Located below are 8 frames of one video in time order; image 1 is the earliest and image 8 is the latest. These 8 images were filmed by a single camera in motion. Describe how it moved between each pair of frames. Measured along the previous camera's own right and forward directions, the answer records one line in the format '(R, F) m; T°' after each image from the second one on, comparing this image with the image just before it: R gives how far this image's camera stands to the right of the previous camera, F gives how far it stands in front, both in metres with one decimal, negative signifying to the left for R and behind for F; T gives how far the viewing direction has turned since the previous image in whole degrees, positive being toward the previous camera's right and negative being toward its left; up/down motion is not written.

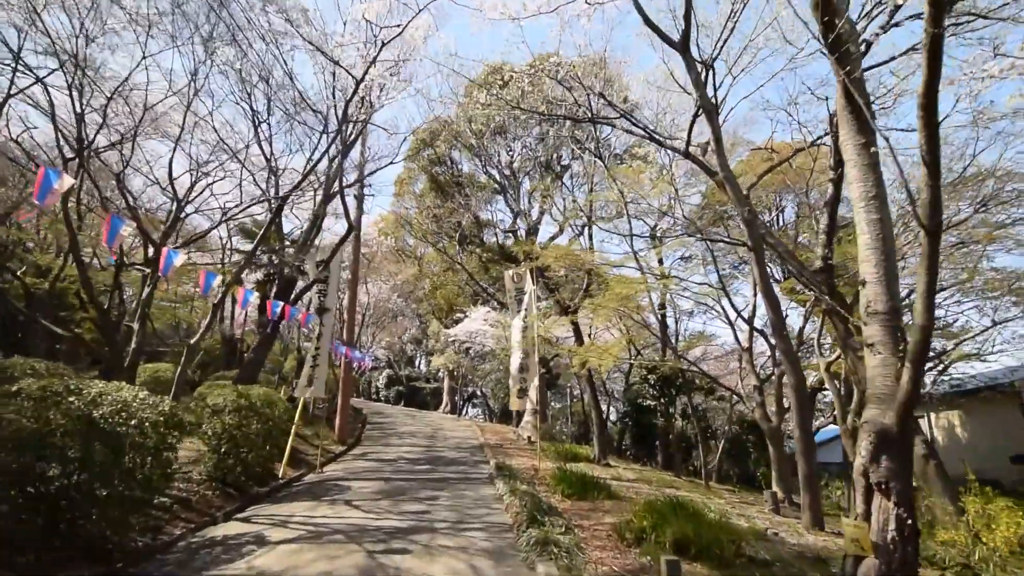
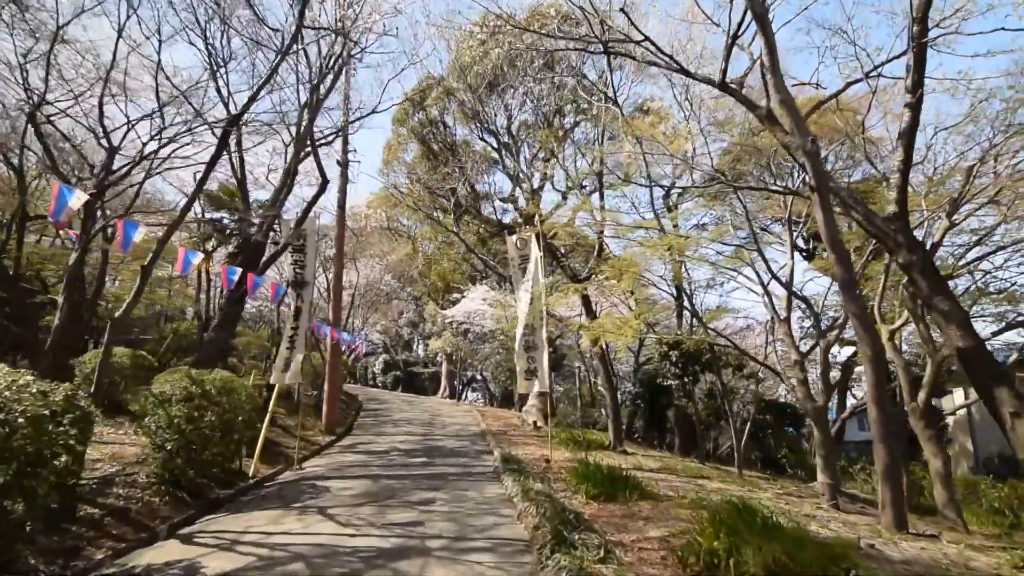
(-0.1, +1.6) m; 0°
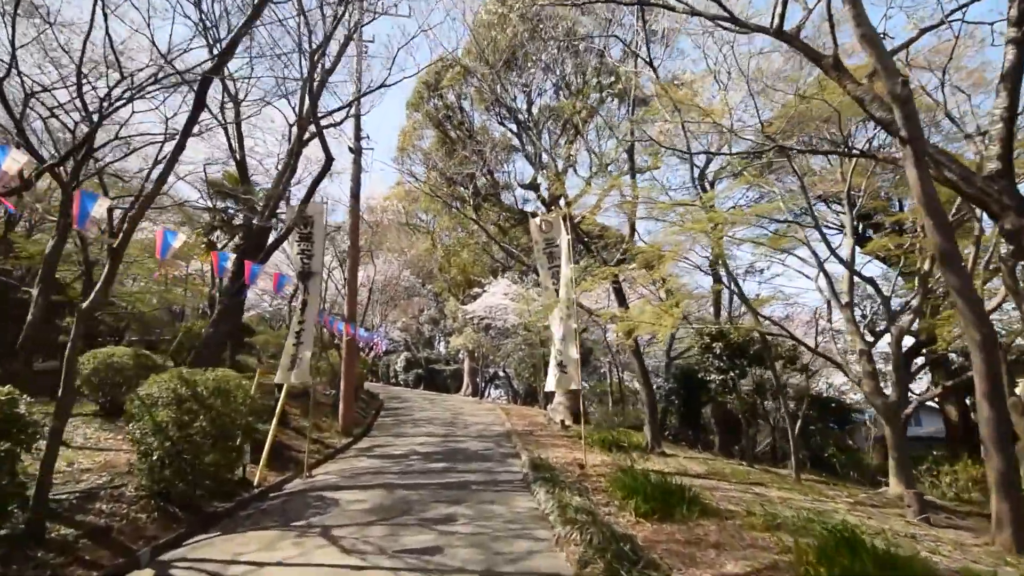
(-0.1, +1.0) m; -2°
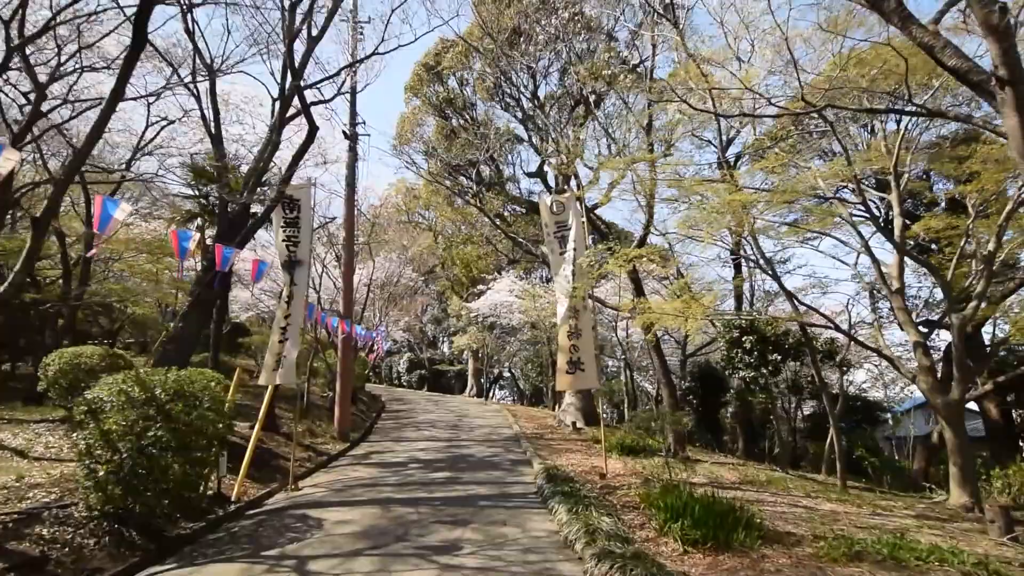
(-0.1, +1.0) m; 0°
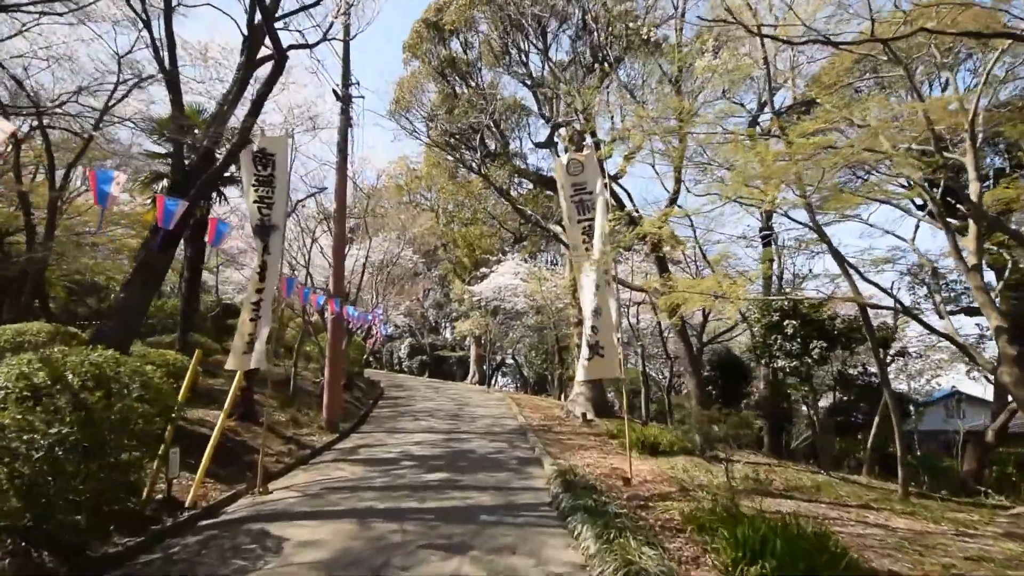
(-0.1, +1.3) m; 0°
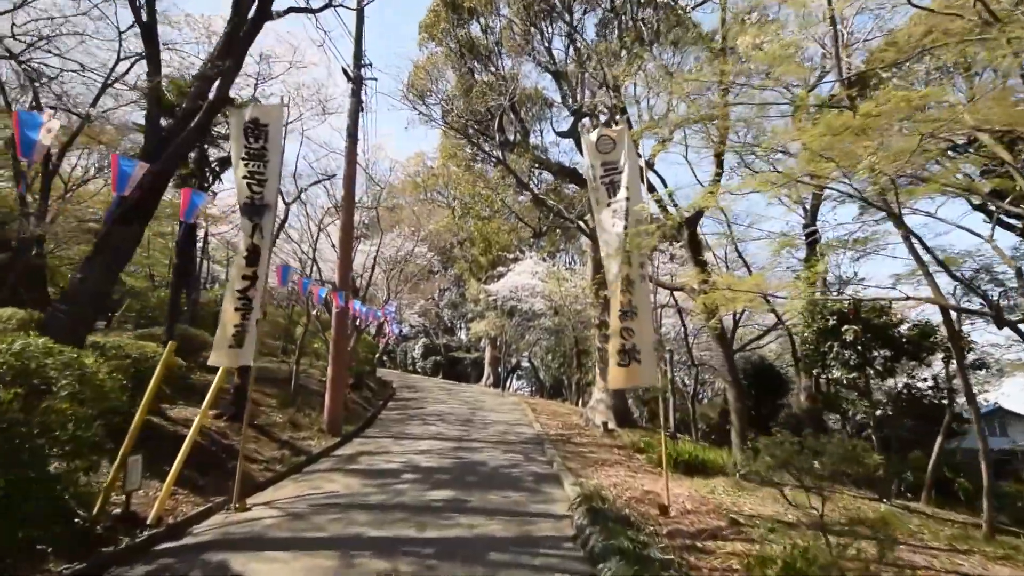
(0.0, +1.0) m; -2°
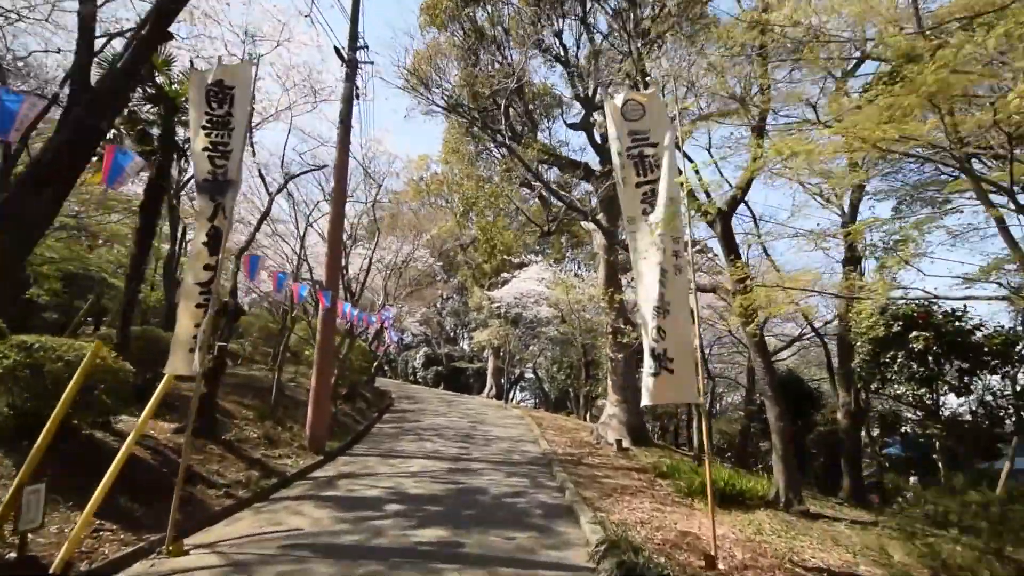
(0.0, +1.2) m; 0°
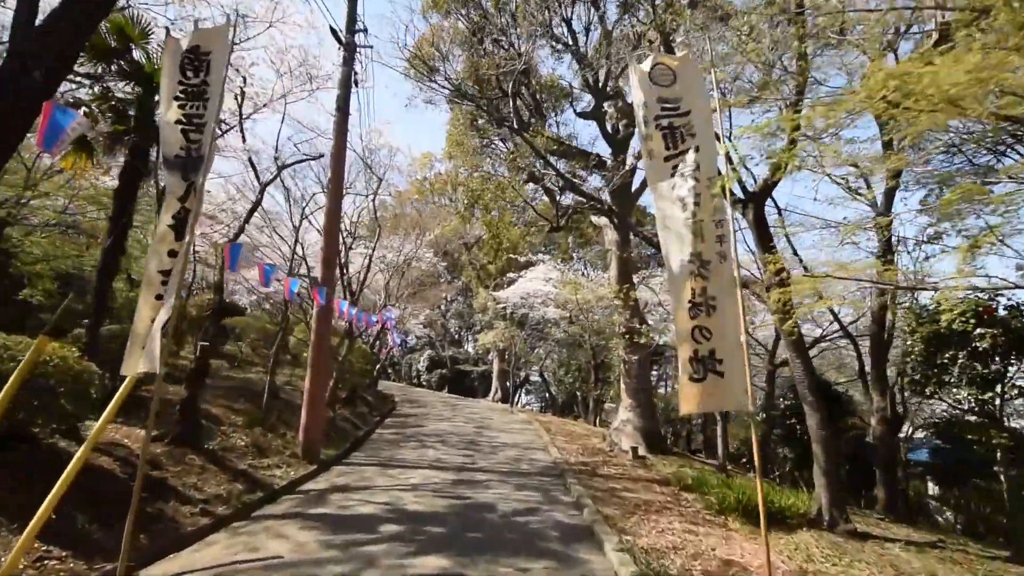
(-0.1, +0.7) m; 0°
